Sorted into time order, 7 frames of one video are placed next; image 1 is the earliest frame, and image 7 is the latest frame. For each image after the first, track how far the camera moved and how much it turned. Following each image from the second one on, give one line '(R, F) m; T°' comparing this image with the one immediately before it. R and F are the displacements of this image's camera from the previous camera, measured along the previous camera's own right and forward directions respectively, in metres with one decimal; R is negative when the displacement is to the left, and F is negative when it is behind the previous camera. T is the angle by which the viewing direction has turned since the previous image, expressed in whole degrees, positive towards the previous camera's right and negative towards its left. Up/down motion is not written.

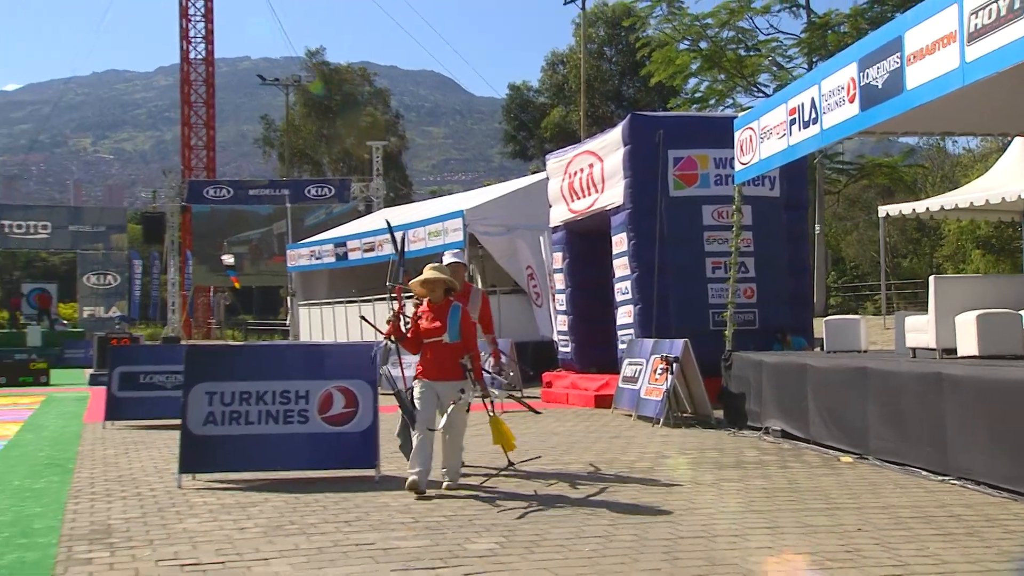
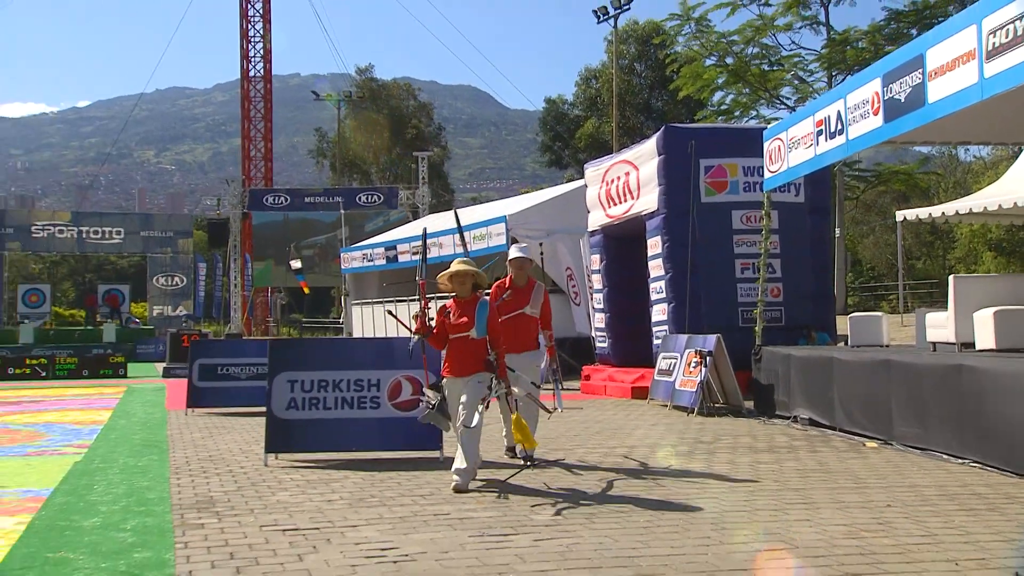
(-0.3, -0.7) m; -1°
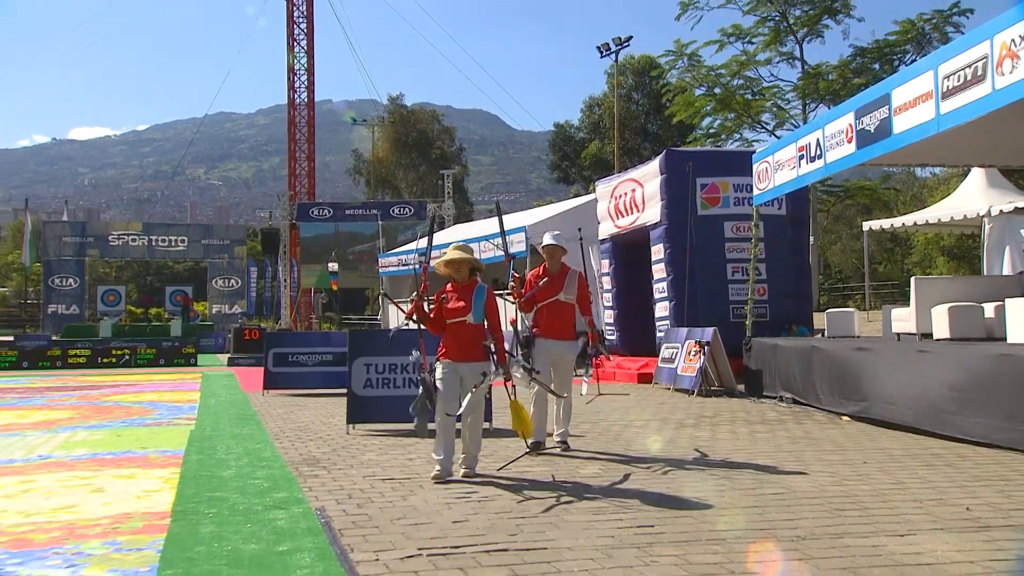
(-0.6, -1.5) m; +2°
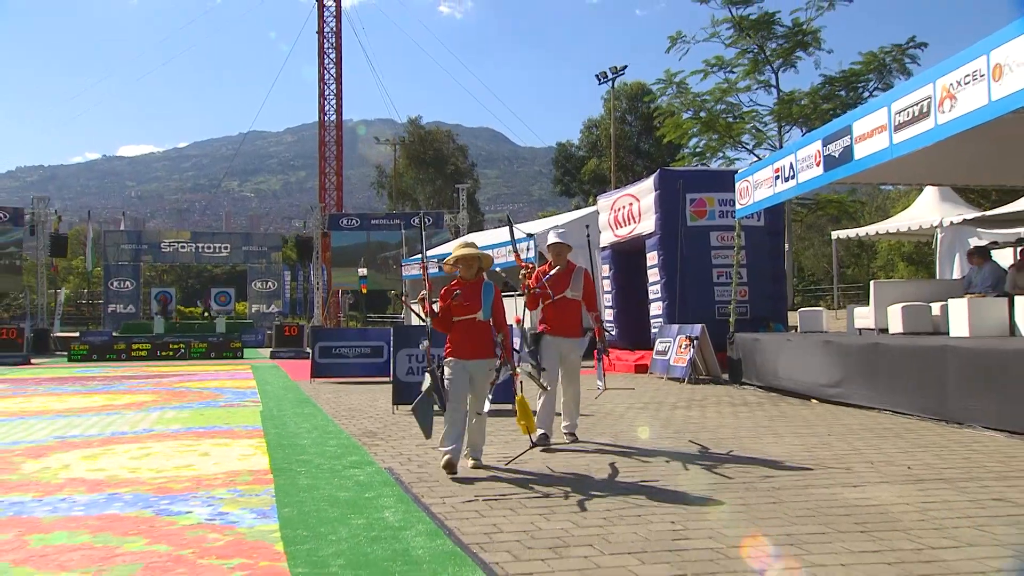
(-0.4, -1.5) m; +1°
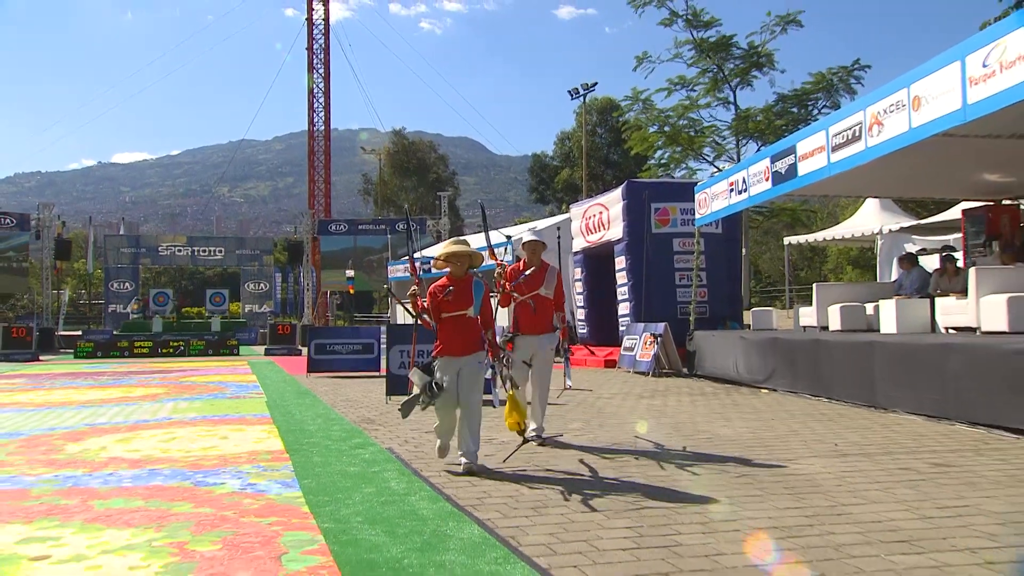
(-0.1, -1.1) m; +2°
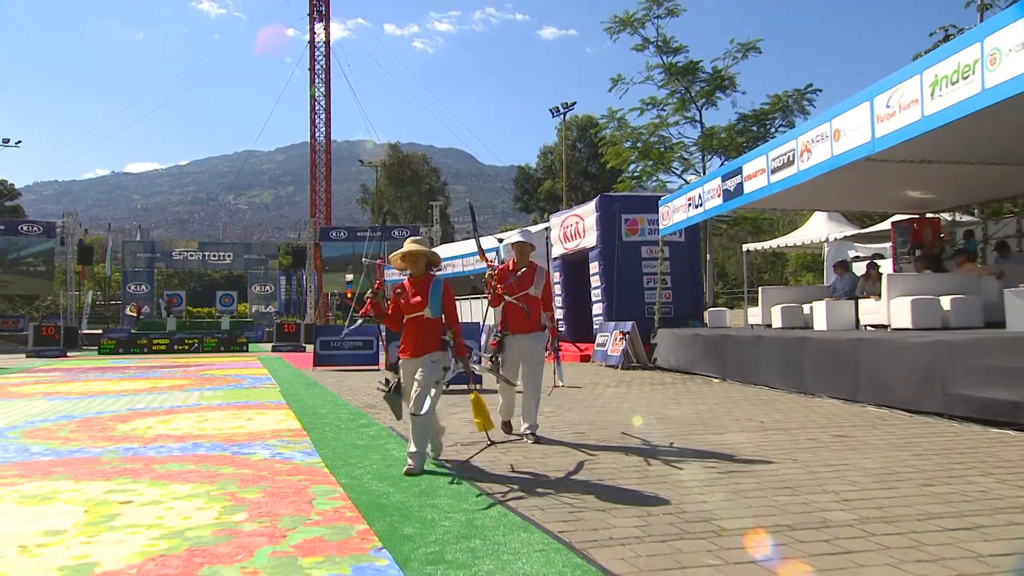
(+0.1, -1.5) m; 0°
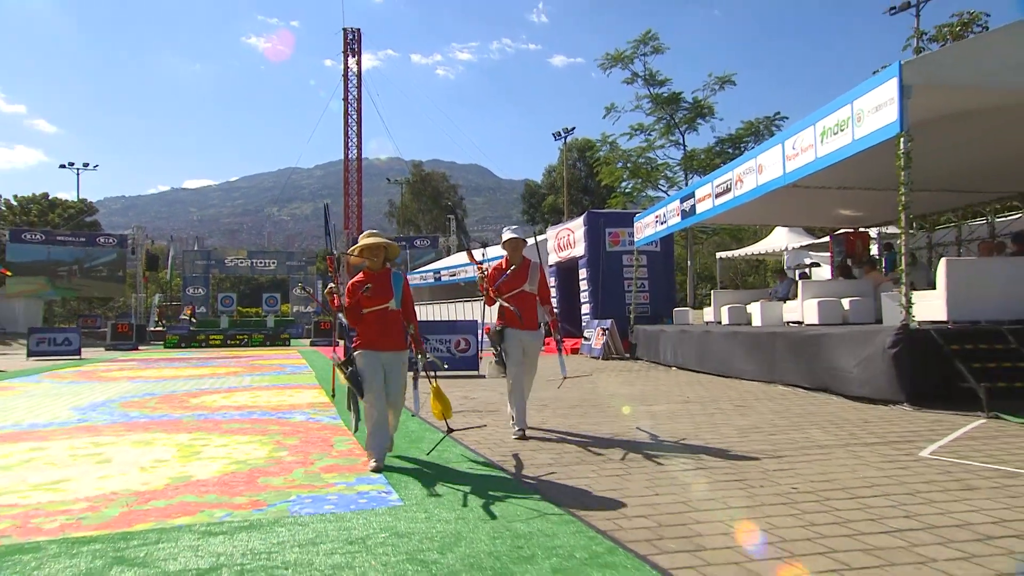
(+0.7, -2.6) m; -2°
